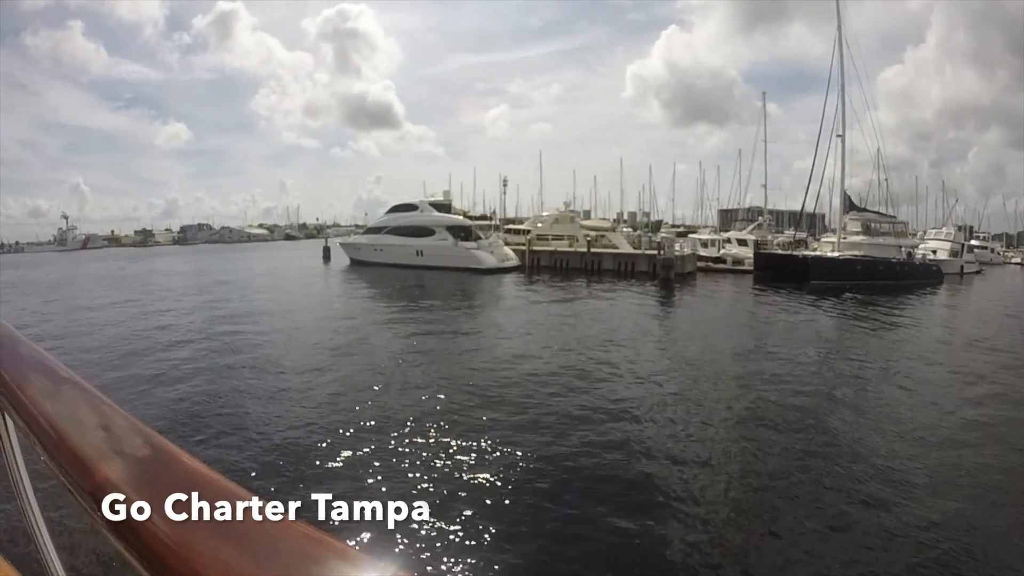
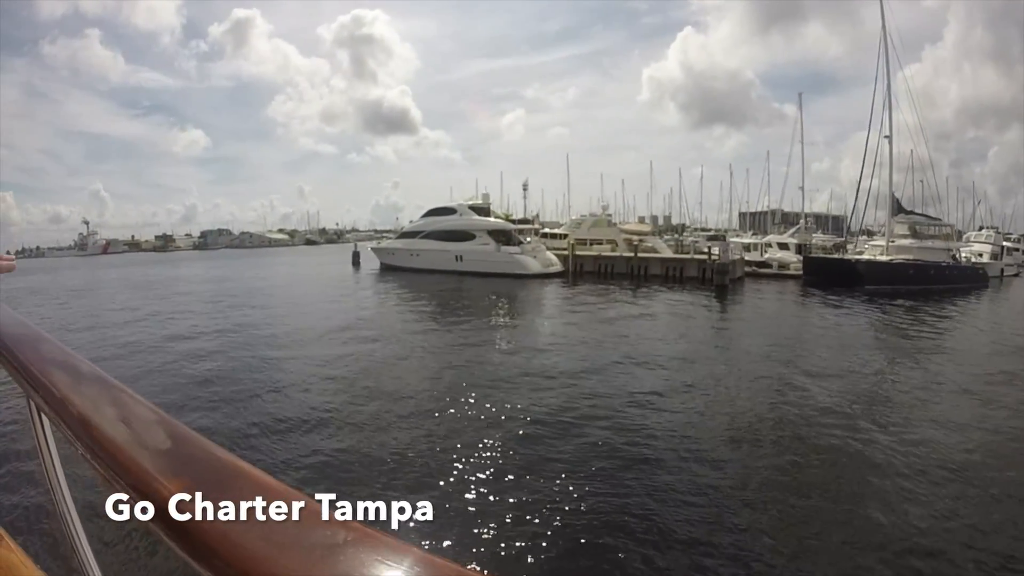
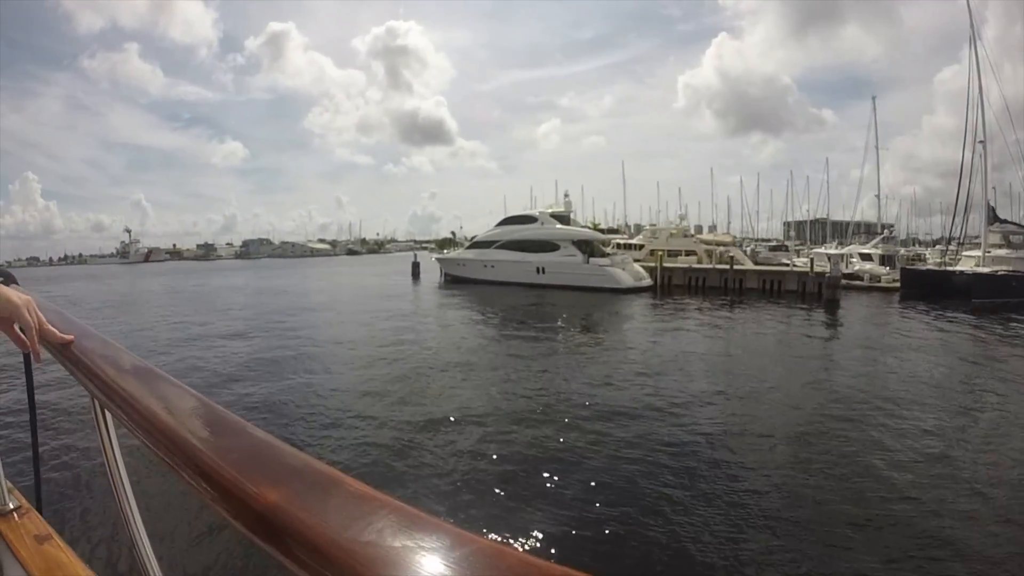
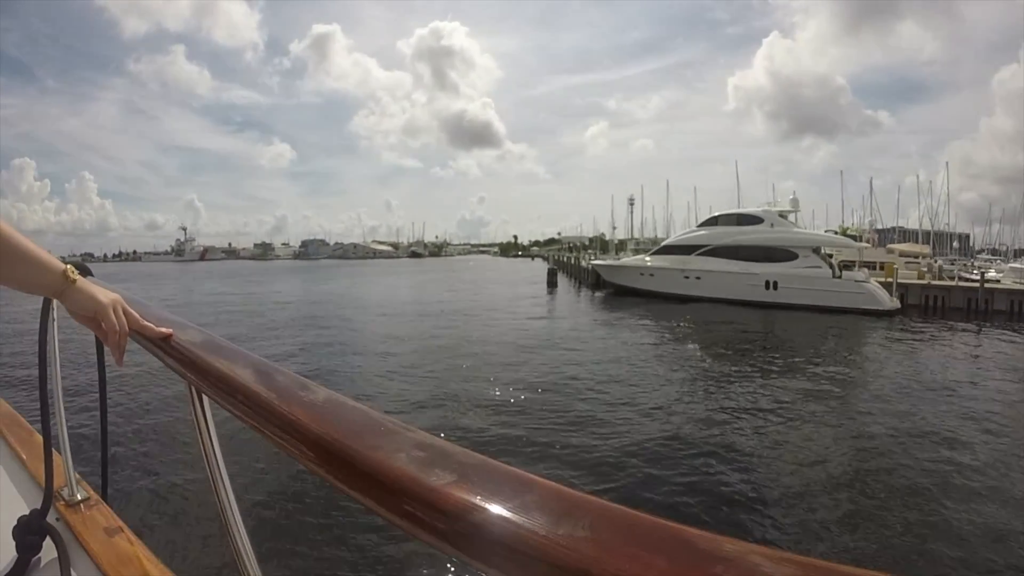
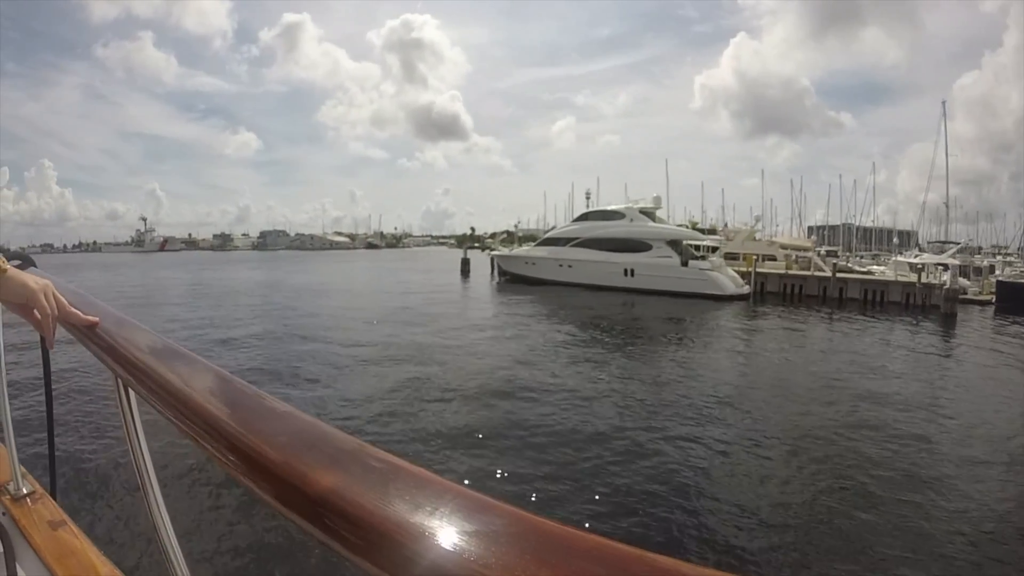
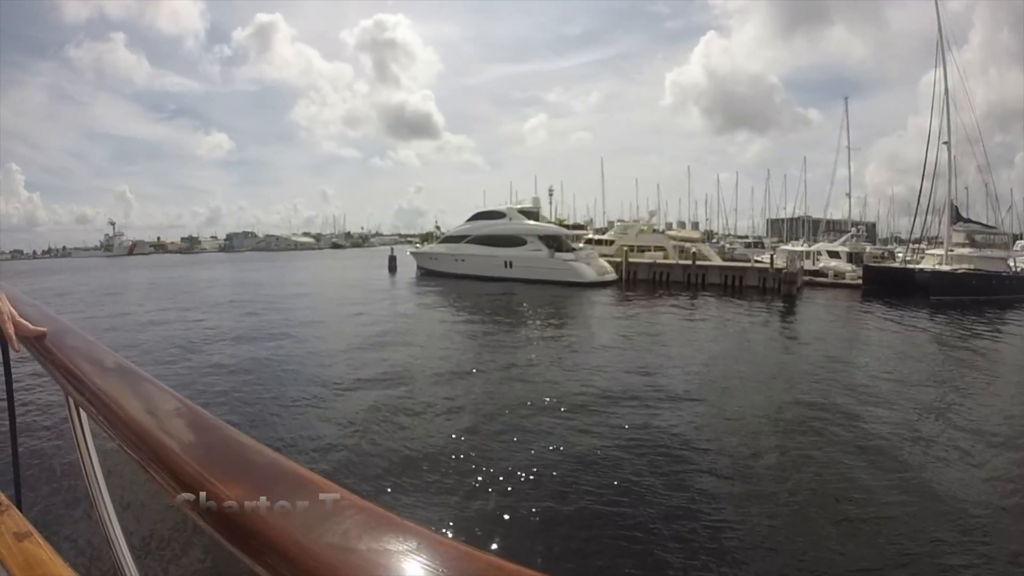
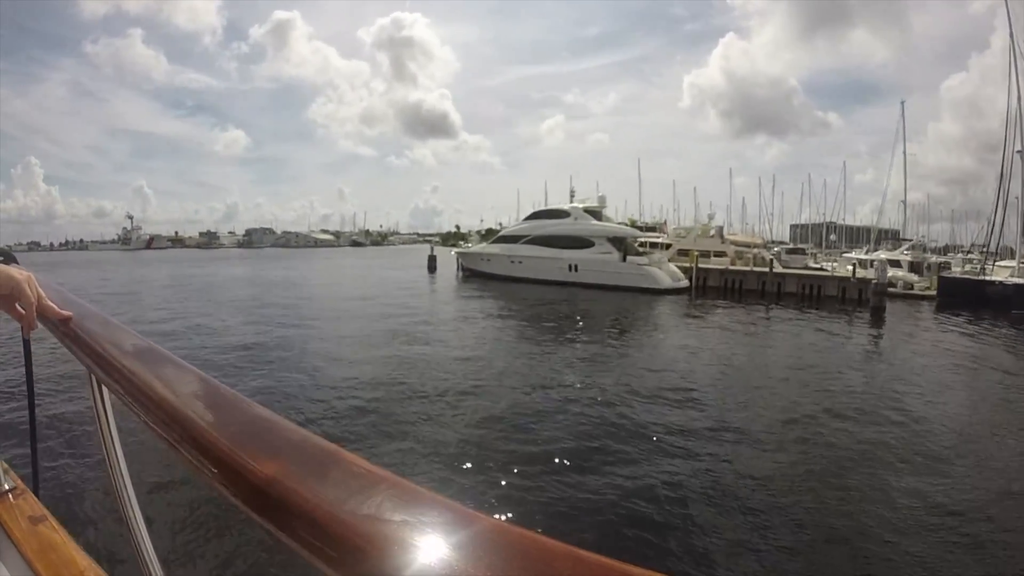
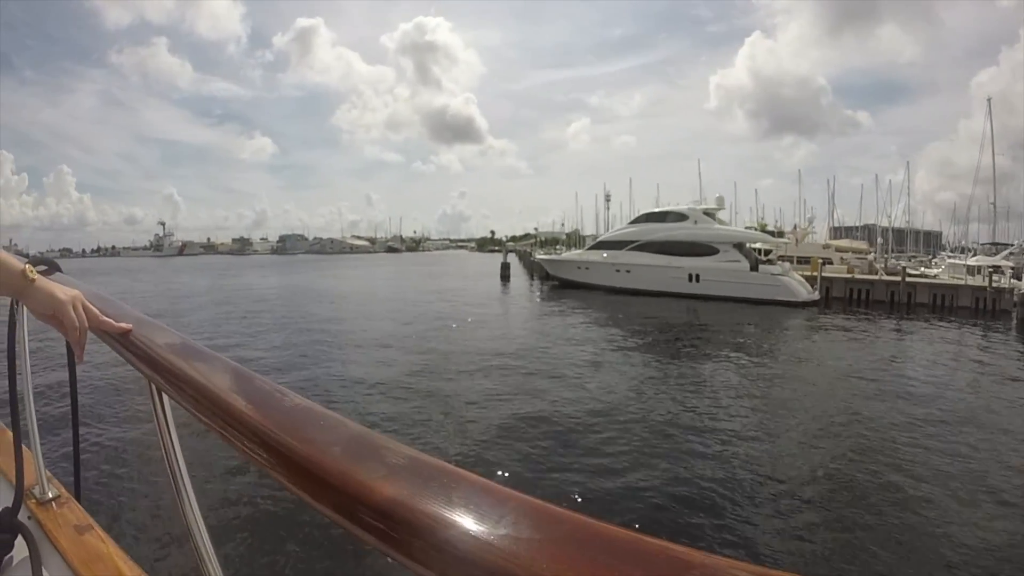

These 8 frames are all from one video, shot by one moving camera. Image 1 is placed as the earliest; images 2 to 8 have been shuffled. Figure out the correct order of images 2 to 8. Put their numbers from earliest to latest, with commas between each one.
2, 6, 3, 7, 5, 8, 4
